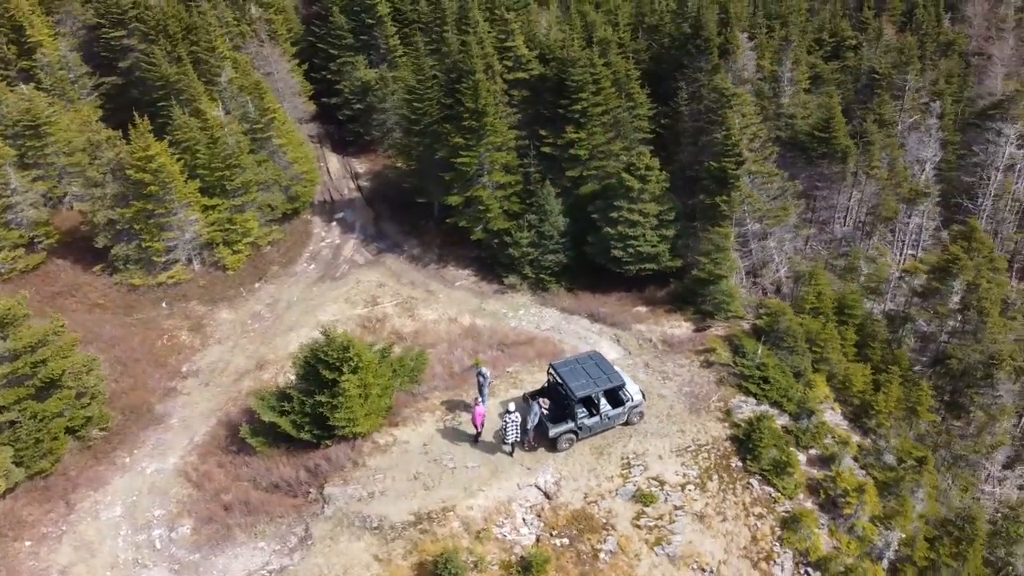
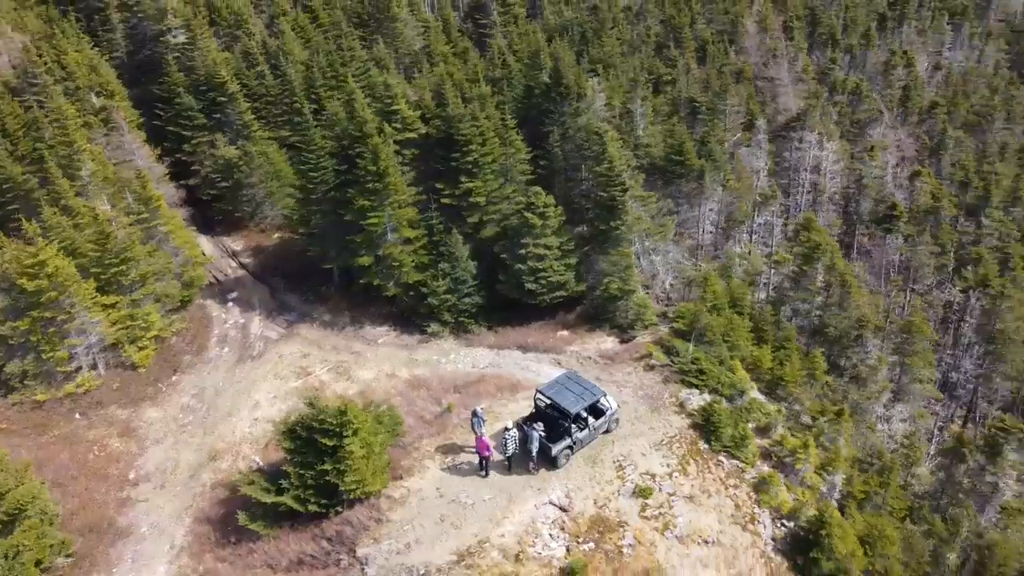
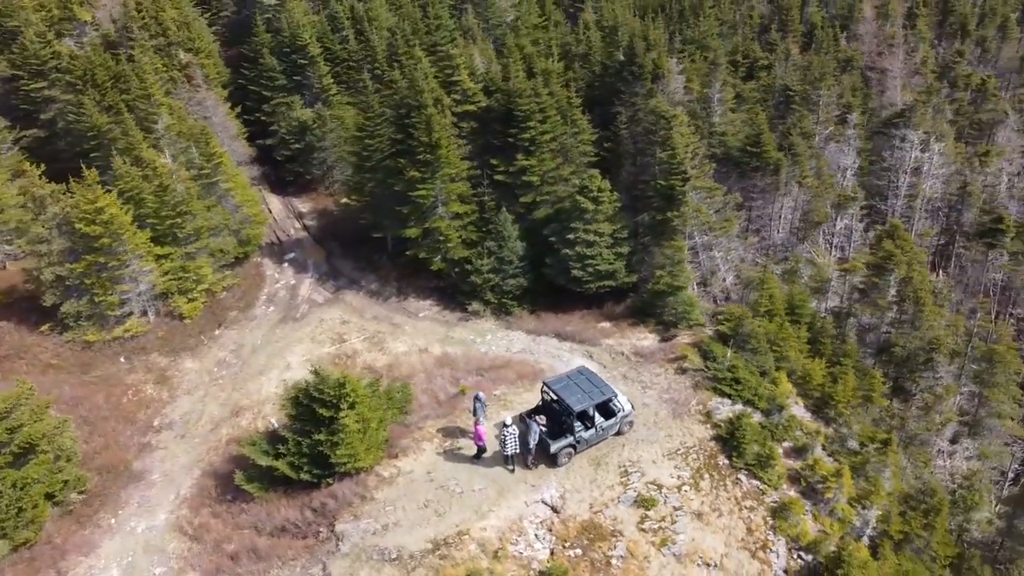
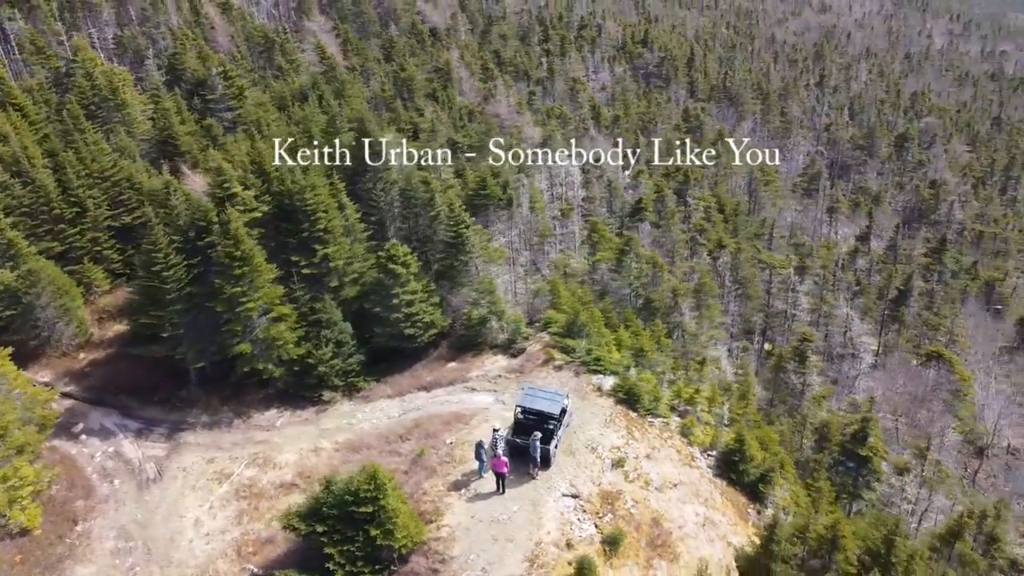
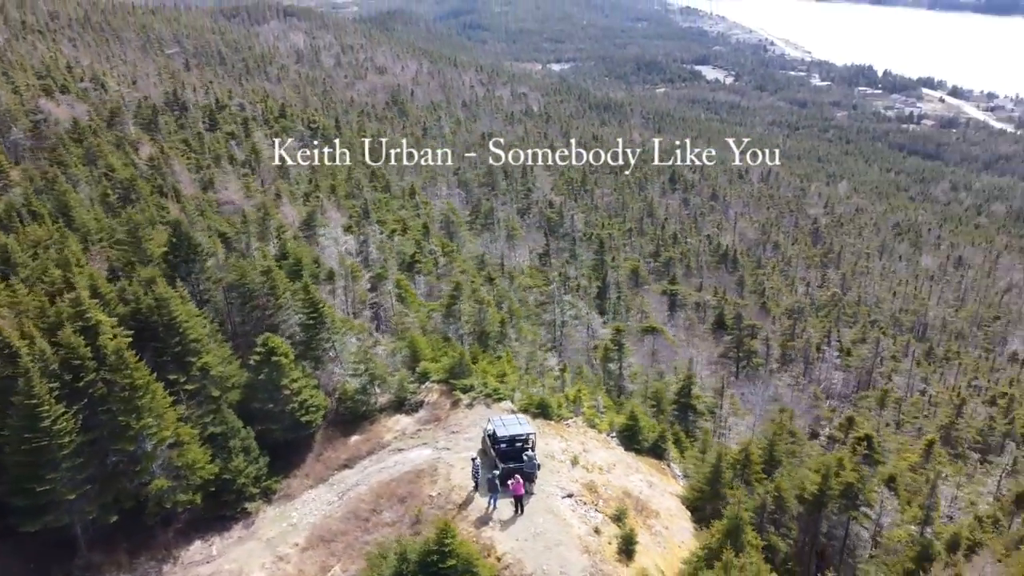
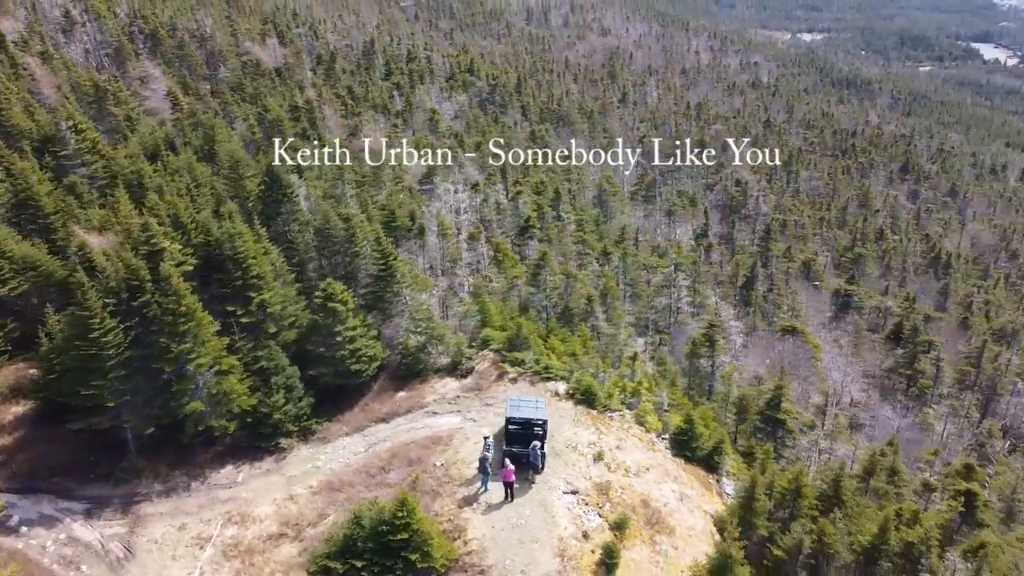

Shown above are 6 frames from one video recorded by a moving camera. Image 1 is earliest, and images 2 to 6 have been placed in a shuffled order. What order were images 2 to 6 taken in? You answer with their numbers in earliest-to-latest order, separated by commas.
3, 2, 4, 6, 5
